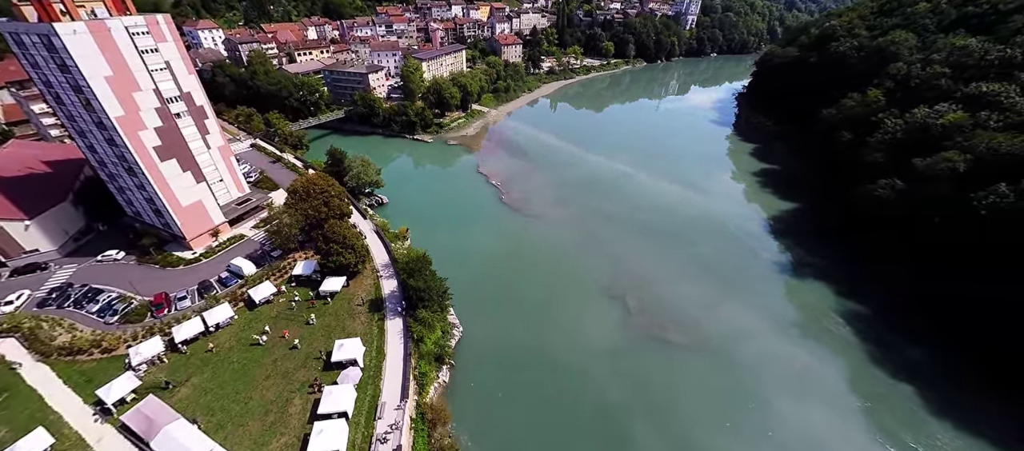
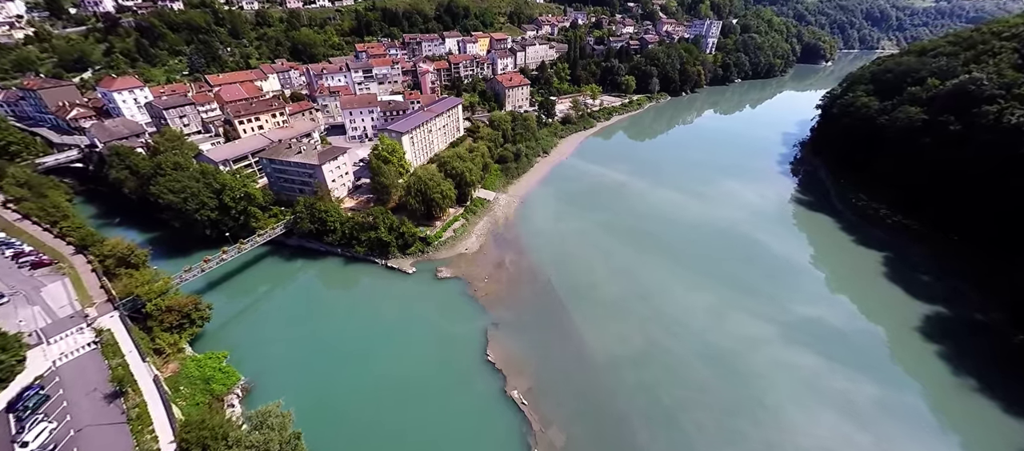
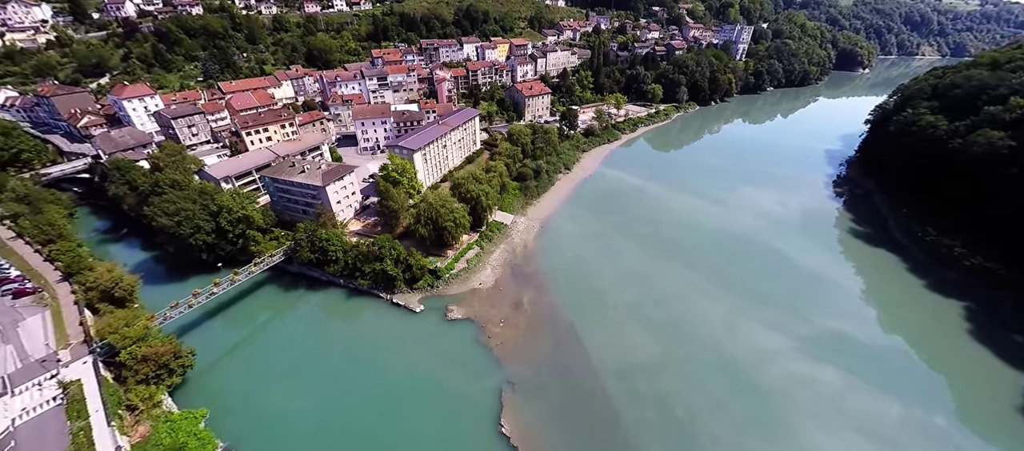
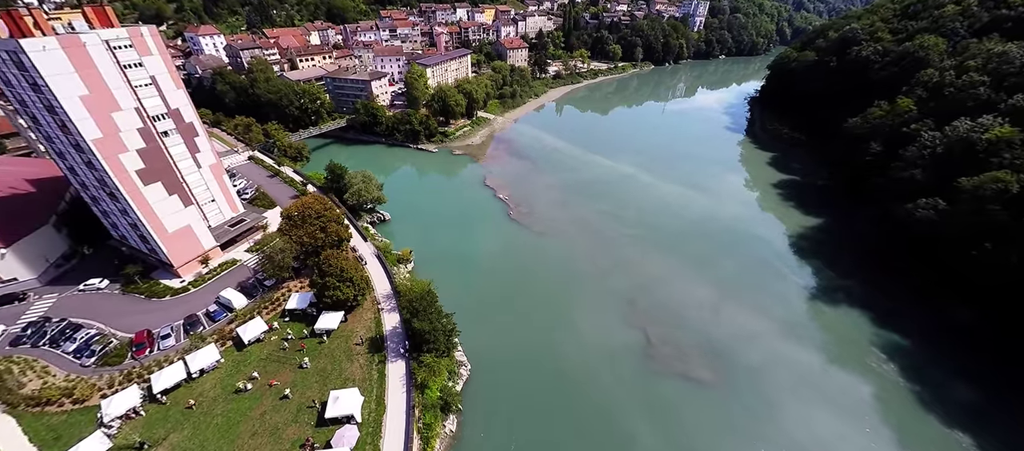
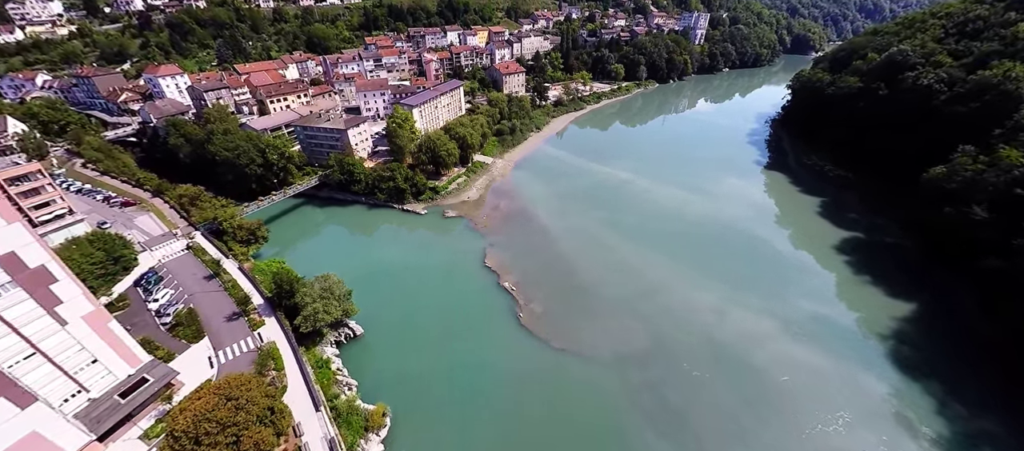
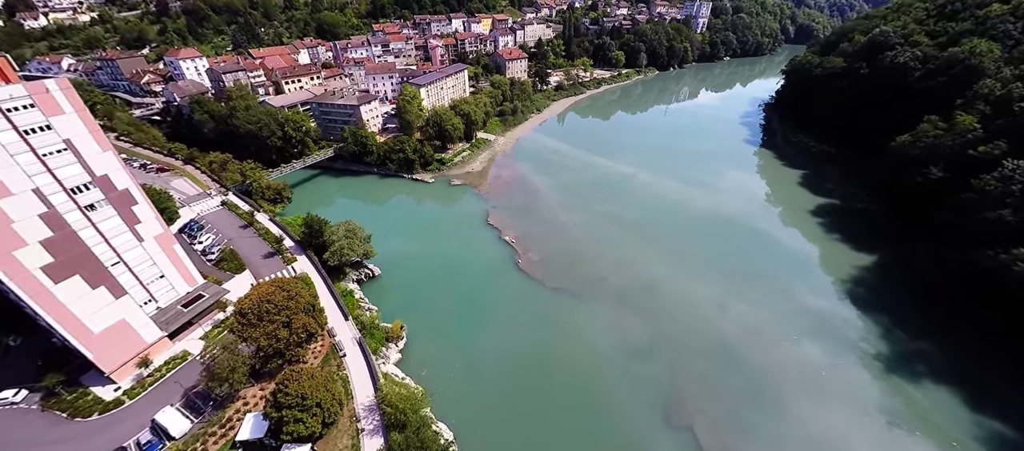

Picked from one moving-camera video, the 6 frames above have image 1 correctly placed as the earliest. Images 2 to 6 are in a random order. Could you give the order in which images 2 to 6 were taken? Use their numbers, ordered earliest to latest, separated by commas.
4, 6, 5, 2, 3
